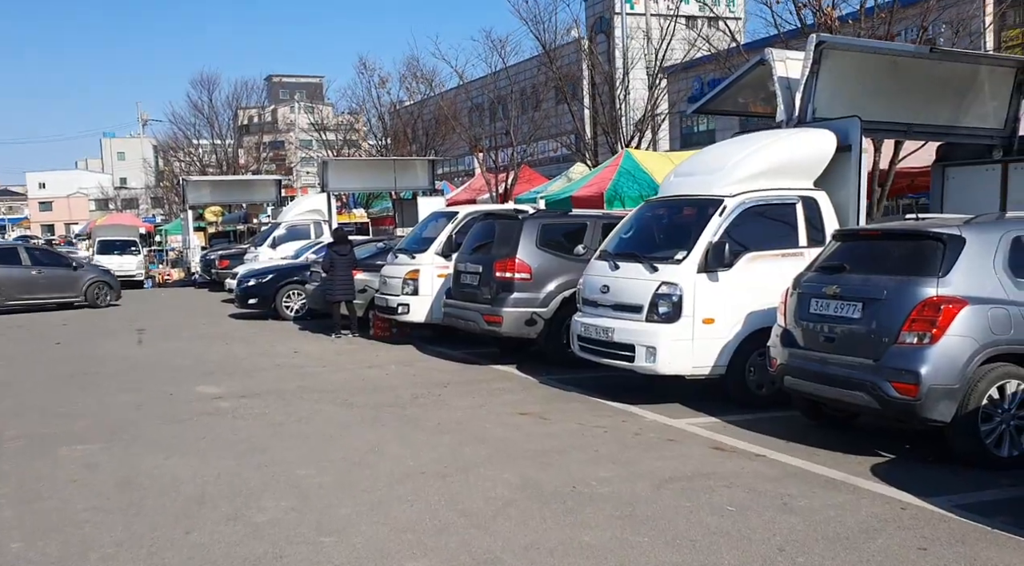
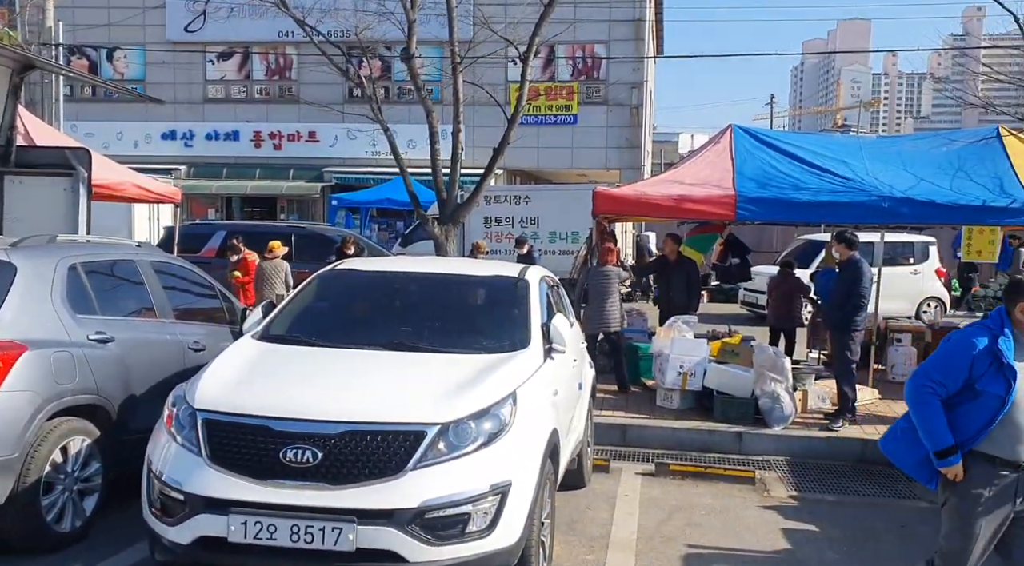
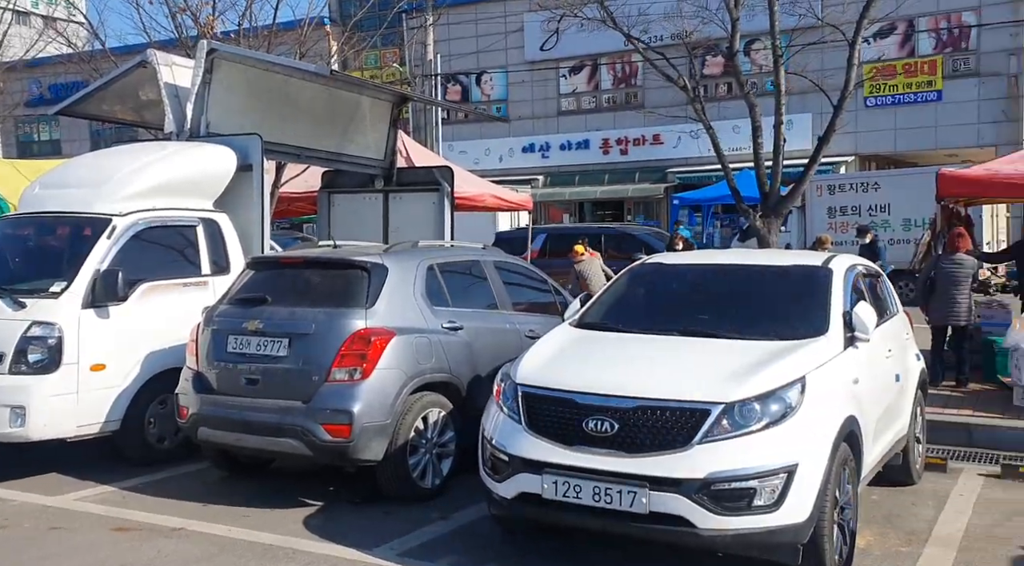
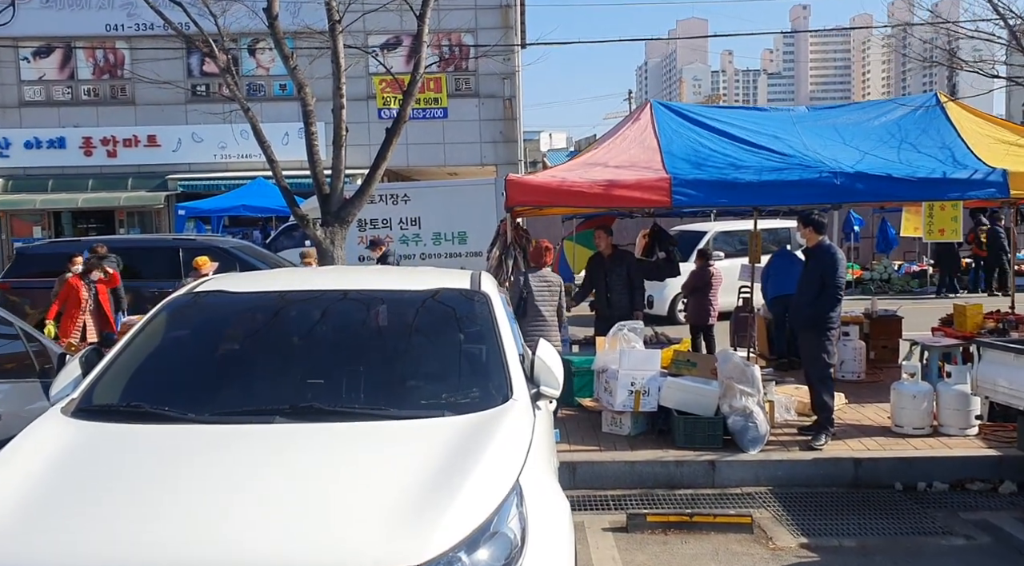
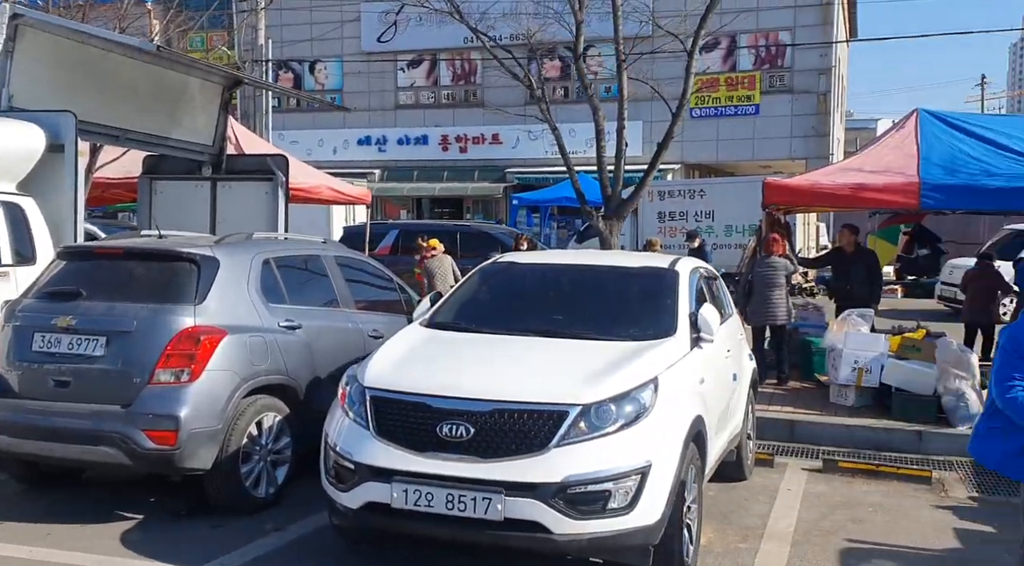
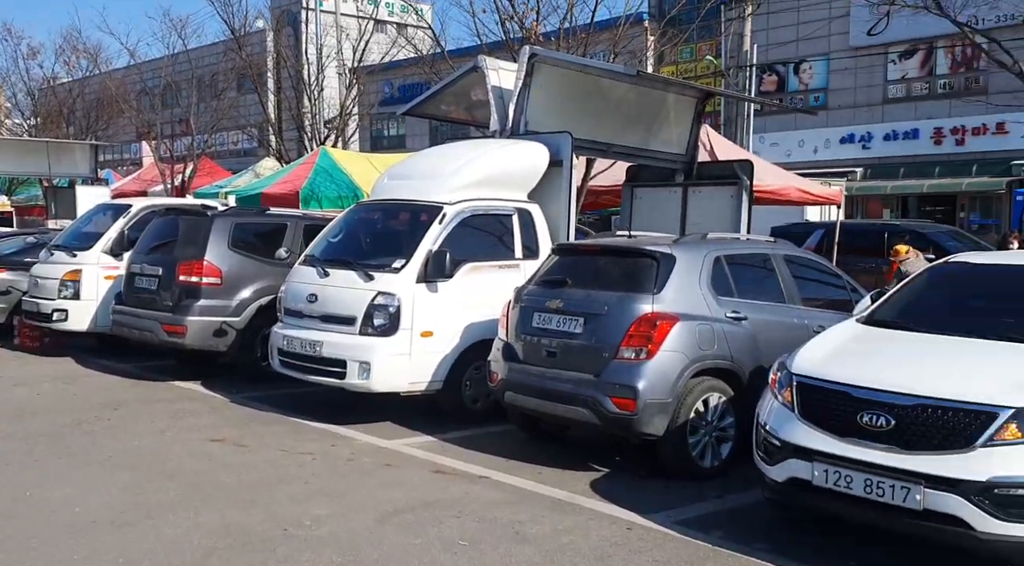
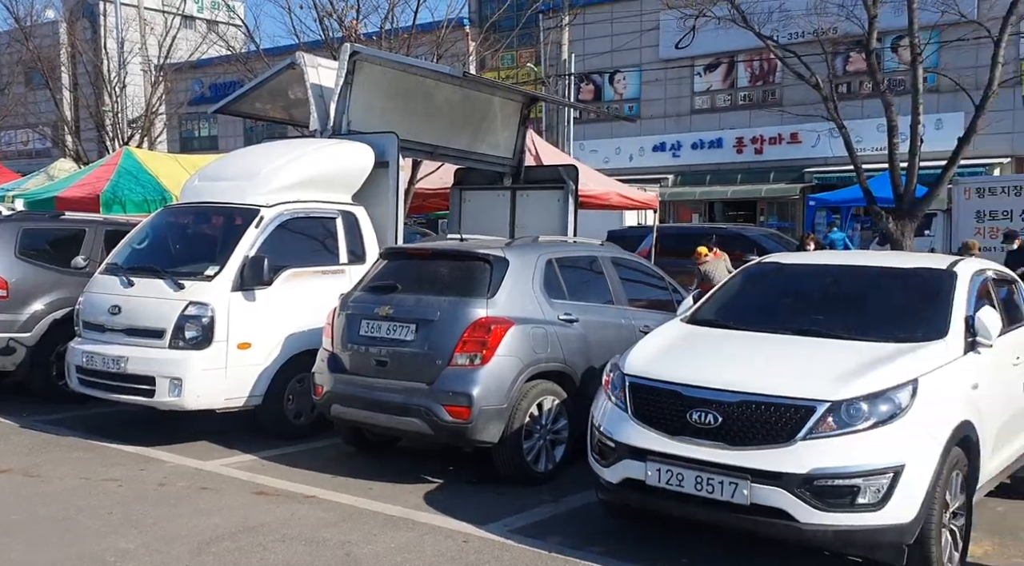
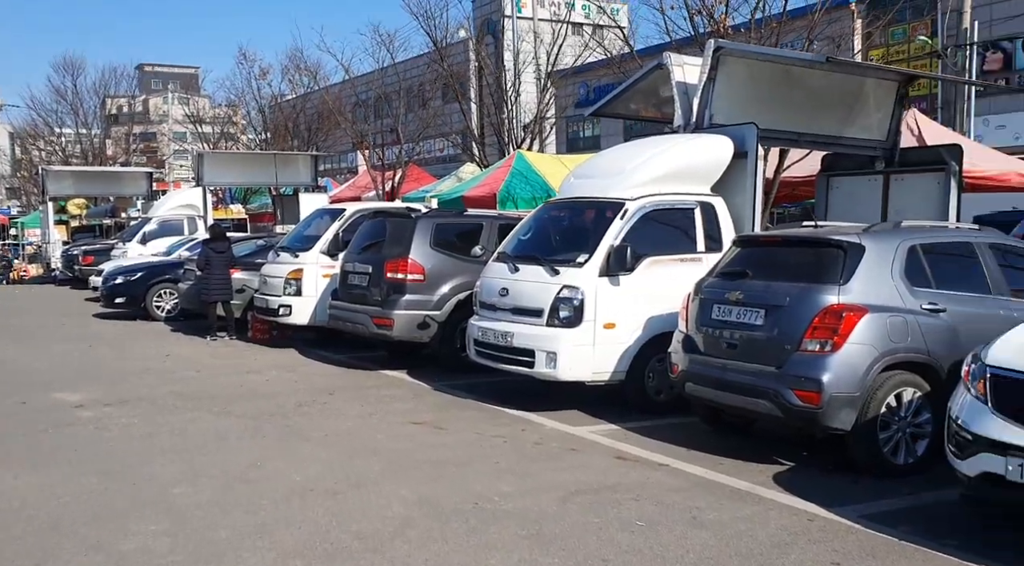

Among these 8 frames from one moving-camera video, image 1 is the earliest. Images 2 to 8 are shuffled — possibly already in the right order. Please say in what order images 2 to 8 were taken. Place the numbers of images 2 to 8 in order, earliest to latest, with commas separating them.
8, 6, 7, 3, 5, 2, 4
